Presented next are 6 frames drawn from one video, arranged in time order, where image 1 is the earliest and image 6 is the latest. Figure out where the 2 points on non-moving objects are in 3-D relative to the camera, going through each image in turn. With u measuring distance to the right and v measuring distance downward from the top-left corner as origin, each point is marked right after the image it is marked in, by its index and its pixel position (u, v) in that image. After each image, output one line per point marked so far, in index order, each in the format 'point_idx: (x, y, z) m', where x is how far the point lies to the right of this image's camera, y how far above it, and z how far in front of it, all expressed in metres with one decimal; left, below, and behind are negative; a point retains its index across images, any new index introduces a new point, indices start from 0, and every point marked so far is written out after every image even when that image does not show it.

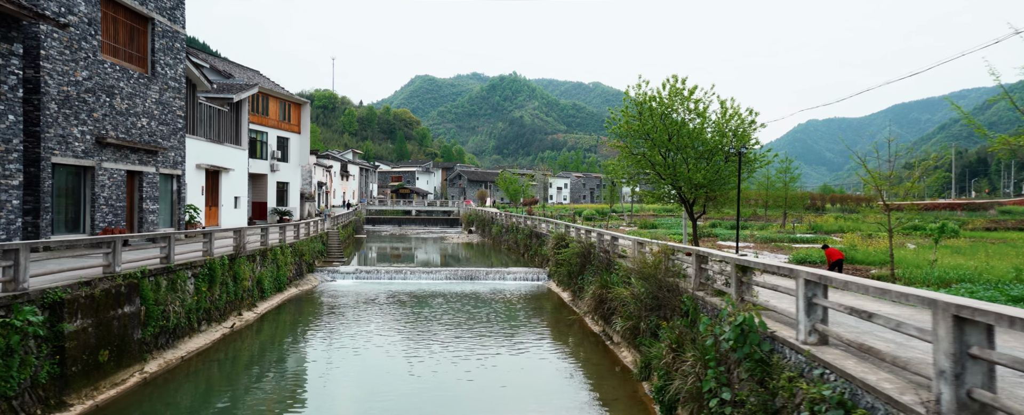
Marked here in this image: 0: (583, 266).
0: (+2.0, -1.7, +16.2) m
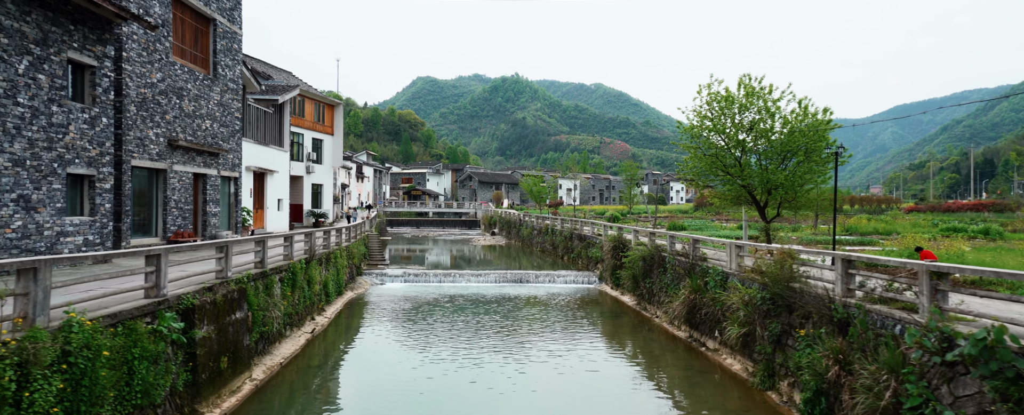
0: (+3.9, -1.7, +15.9) m
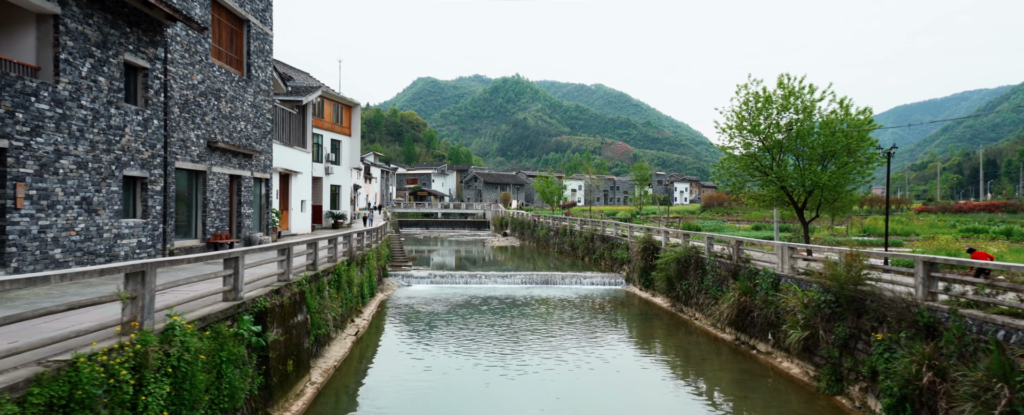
0: (+4.8, -1.8, +15.8) m
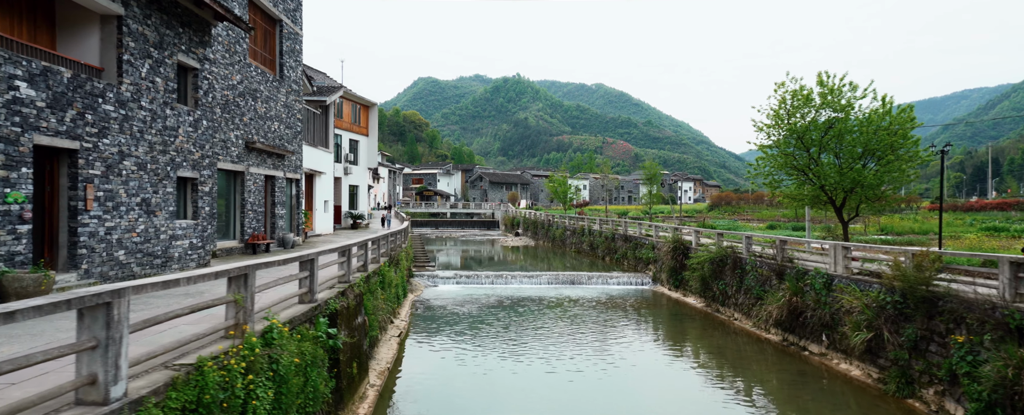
0: (+5.8, -1.8, +15.6) m
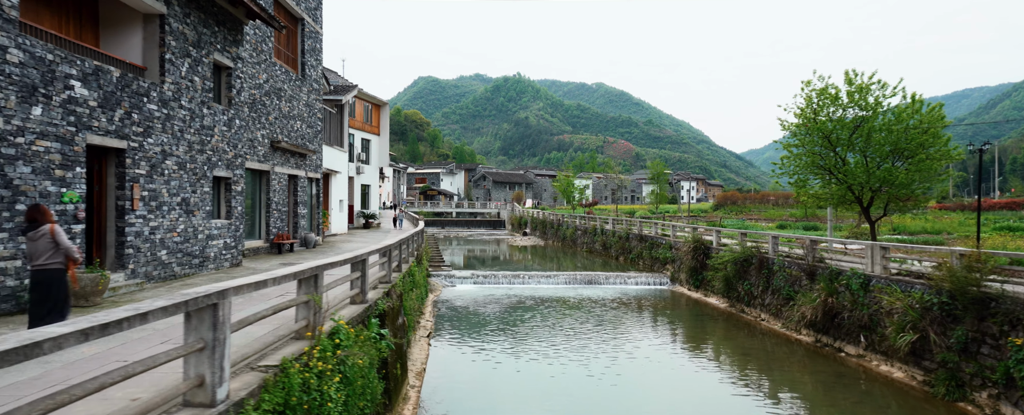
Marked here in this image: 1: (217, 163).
0: (+6.4, -1.8, +15.5) m
1: (-4.7, +0.7, +9.0) m
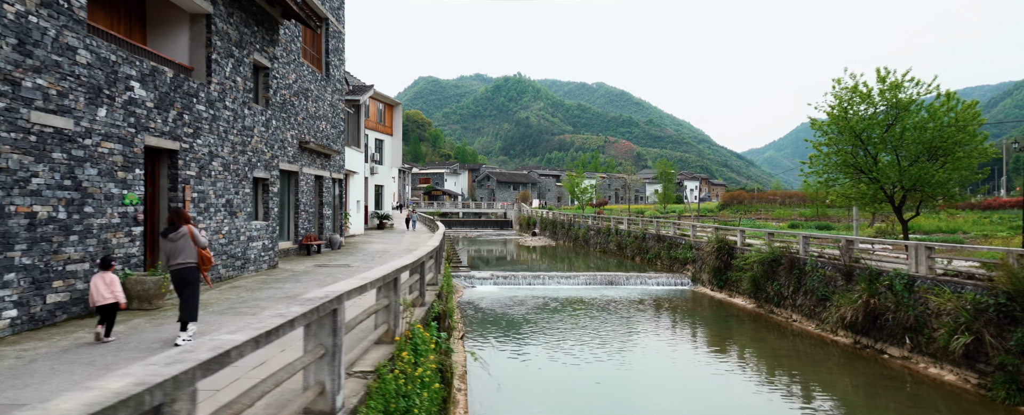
0: (+7.2, -1.7, +15.4) m
1: (-4.1, +0.7, +9.0) m
